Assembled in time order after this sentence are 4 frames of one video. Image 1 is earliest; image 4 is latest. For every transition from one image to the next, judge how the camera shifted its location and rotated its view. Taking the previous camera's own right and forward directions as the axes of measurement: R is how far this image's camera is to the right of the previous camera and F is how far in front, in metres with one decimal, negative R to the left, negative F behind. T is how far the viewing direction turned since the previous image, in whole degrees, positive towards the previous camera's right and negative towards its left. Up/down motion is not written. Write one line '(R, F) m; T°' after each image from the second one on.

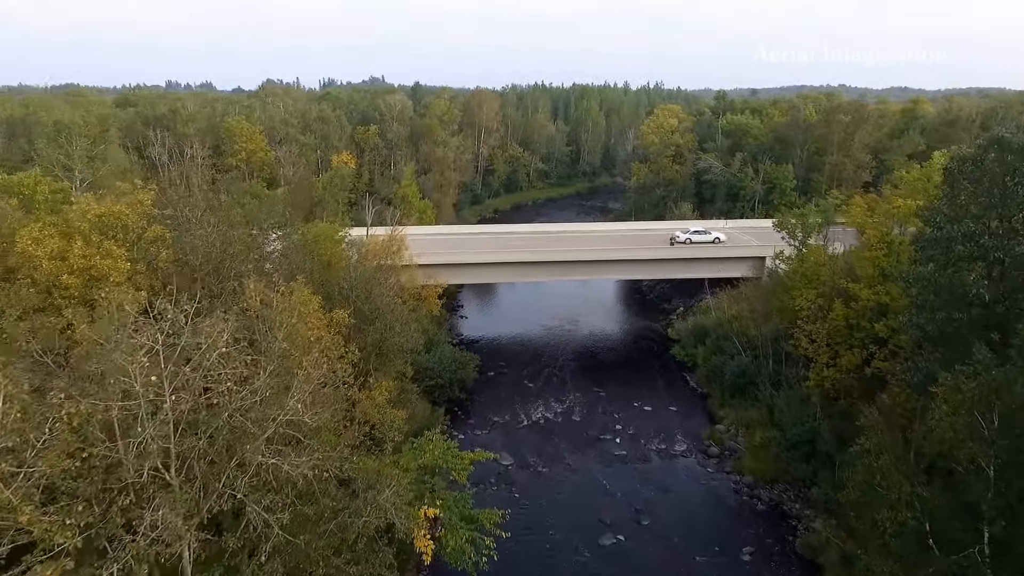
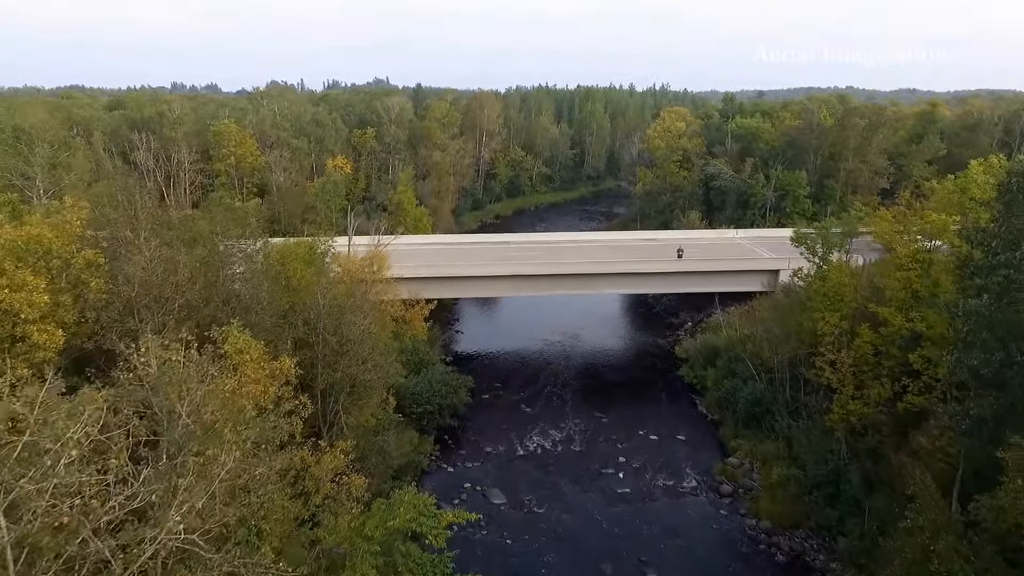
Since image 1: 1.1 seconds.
(+0.4, +2.0) m; 0°
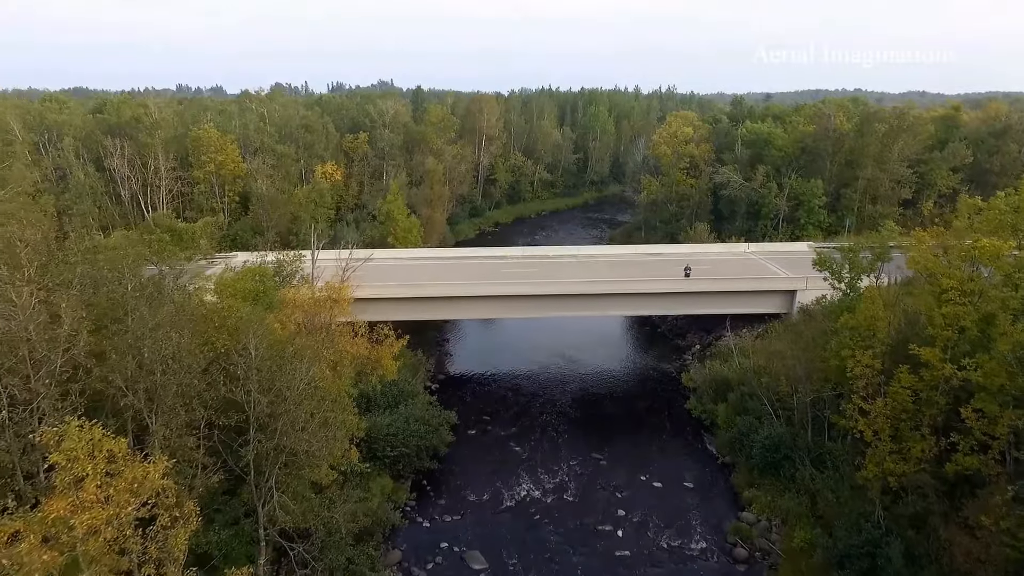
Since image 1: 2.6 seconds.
(+0.6, +2.7) m; 0°
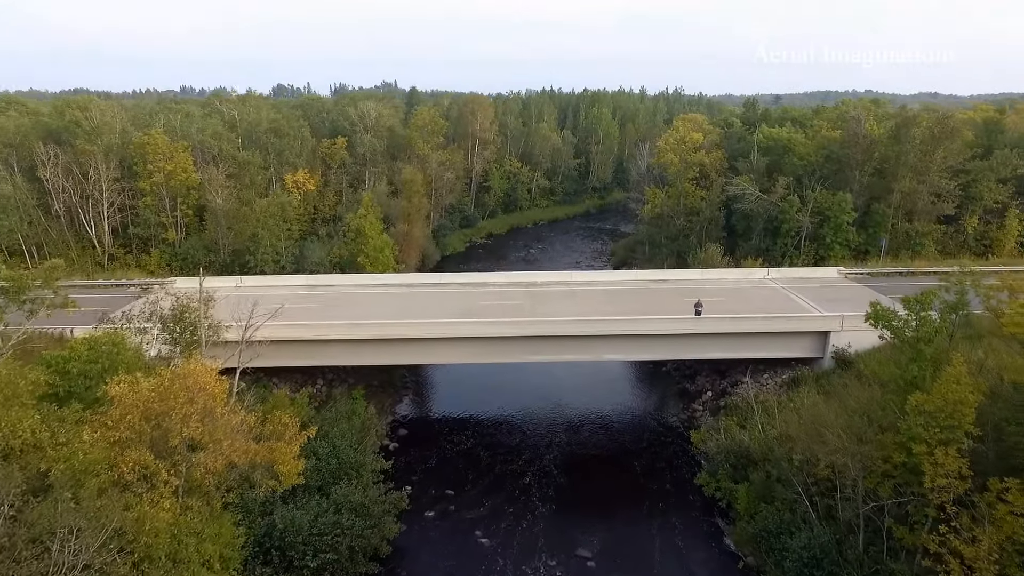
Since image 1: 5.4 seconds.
(+1.2, +5.0) m; -1°
